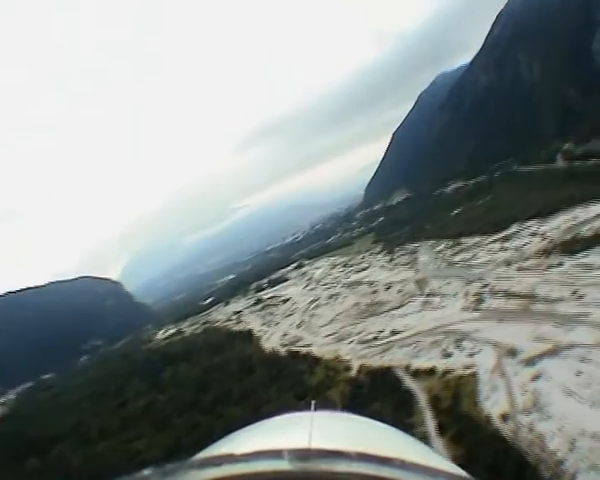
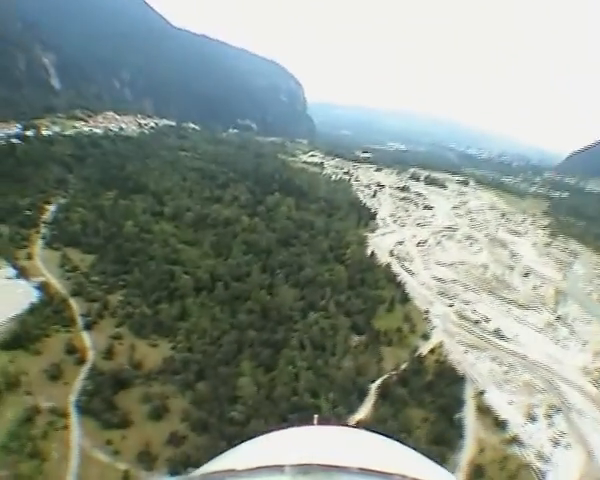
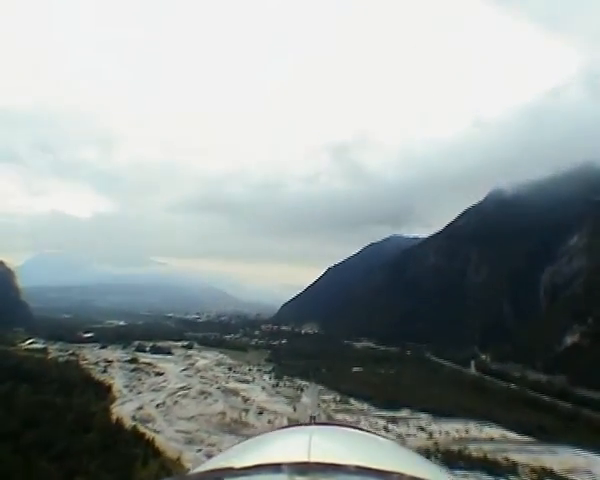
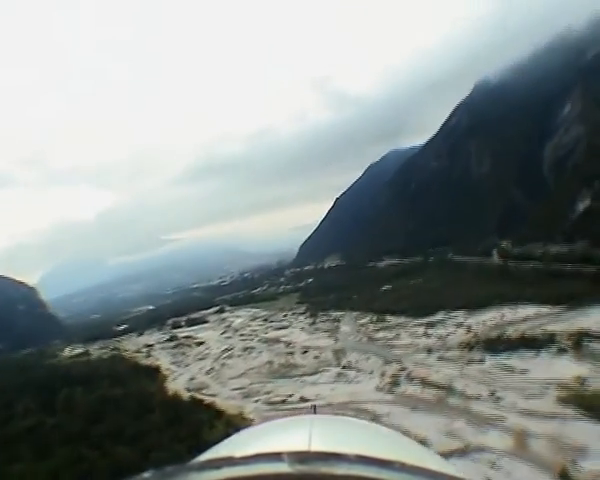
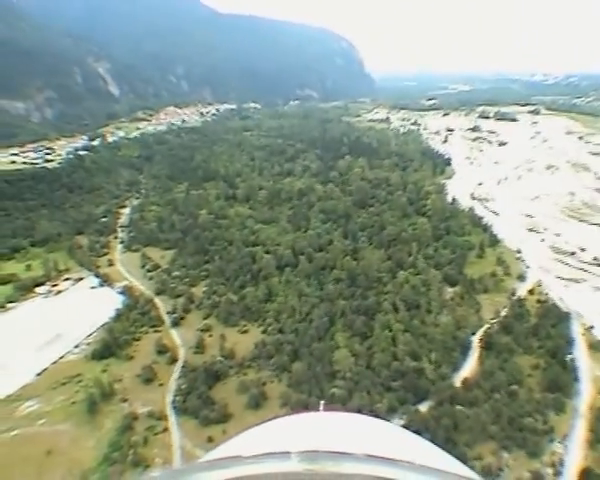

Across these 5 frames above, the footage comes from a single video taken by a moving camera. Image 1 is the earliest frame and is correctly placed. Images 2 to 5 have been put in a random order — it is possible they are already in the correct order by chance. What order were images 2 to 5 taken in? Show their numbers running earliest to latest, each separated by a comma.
4, 3, 2, 5
